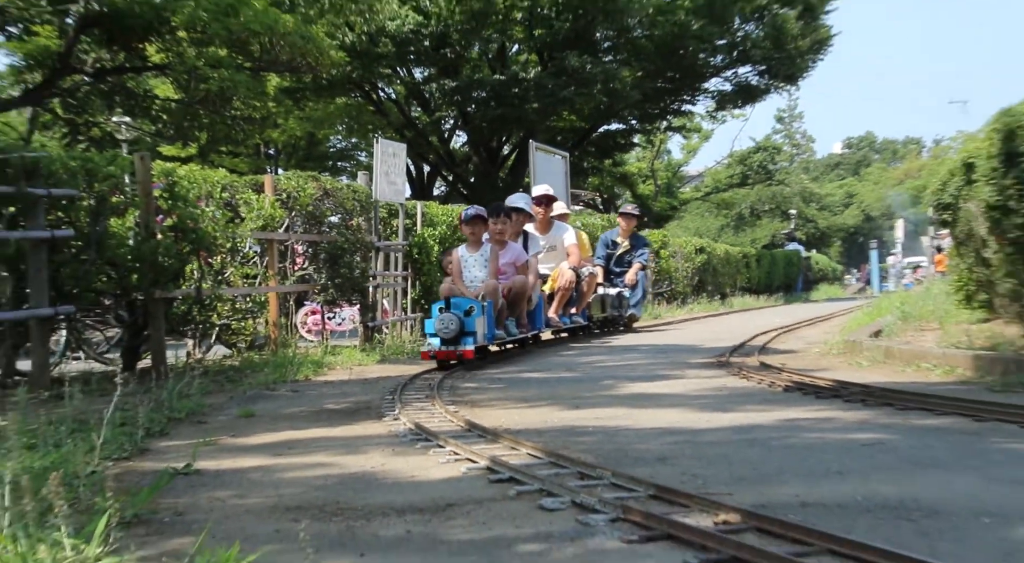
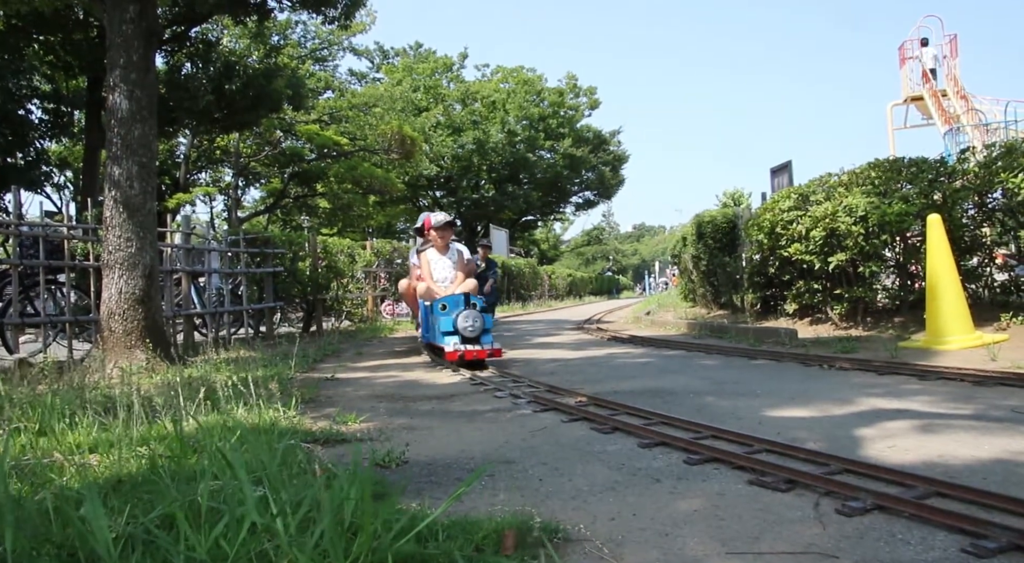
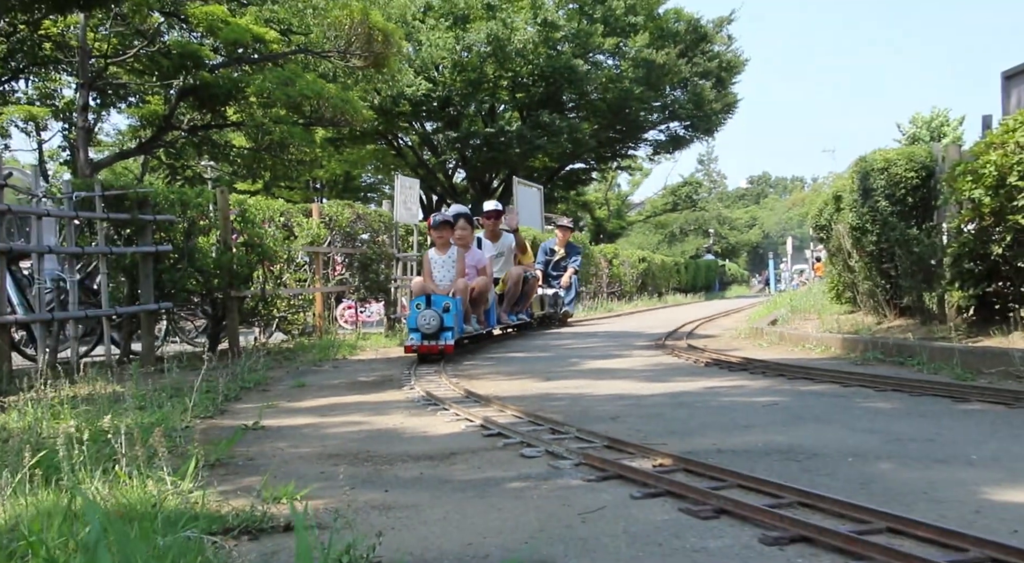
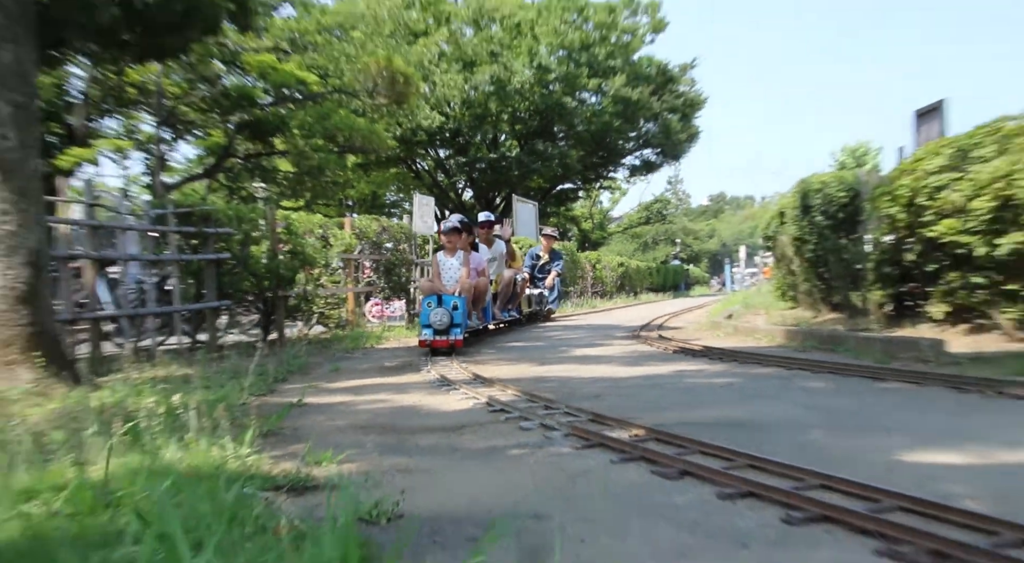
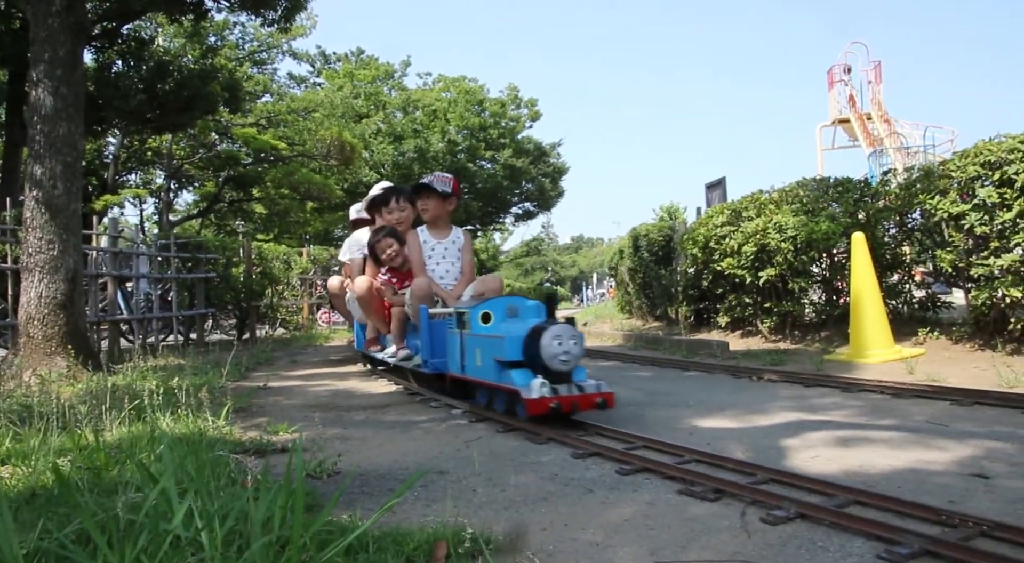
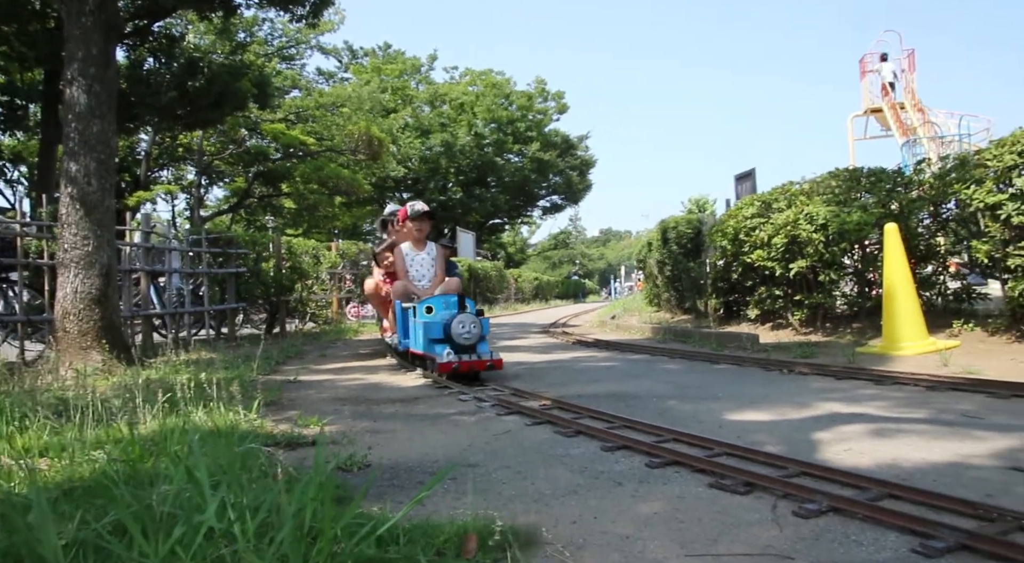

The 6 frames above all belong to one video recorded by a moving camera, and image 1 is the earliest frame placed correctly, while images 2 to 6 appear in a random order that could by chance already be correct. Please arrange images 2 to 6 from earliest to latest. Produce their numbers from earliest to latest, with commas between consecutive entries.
3, 4, 2, 6, 5
